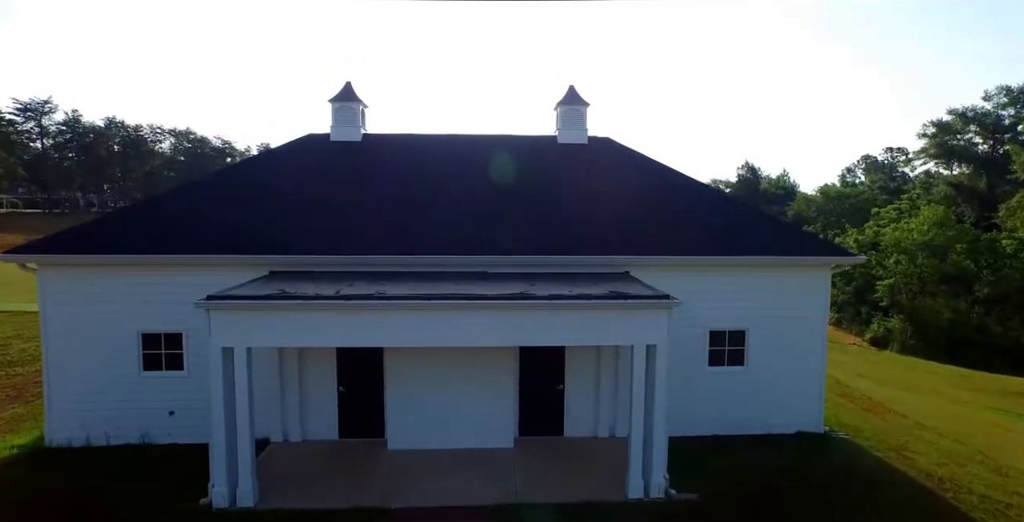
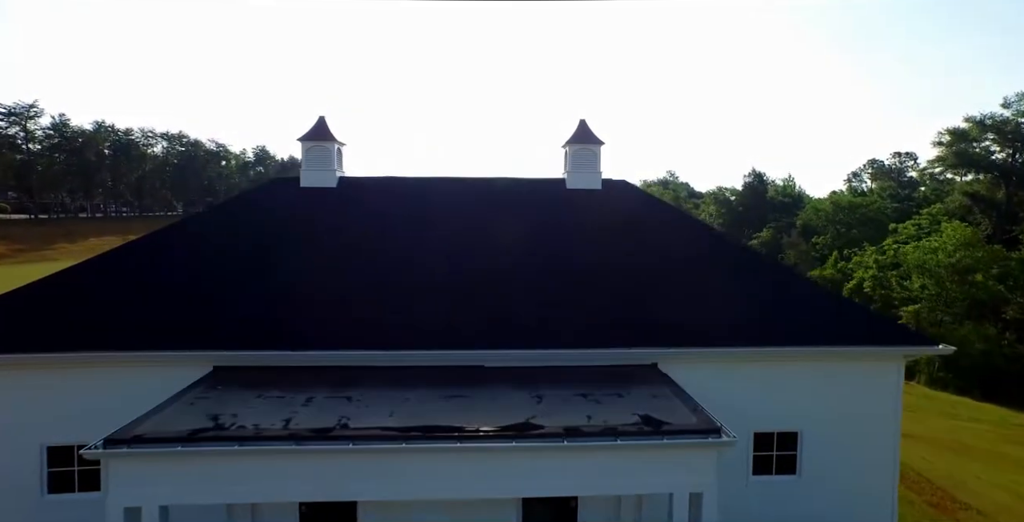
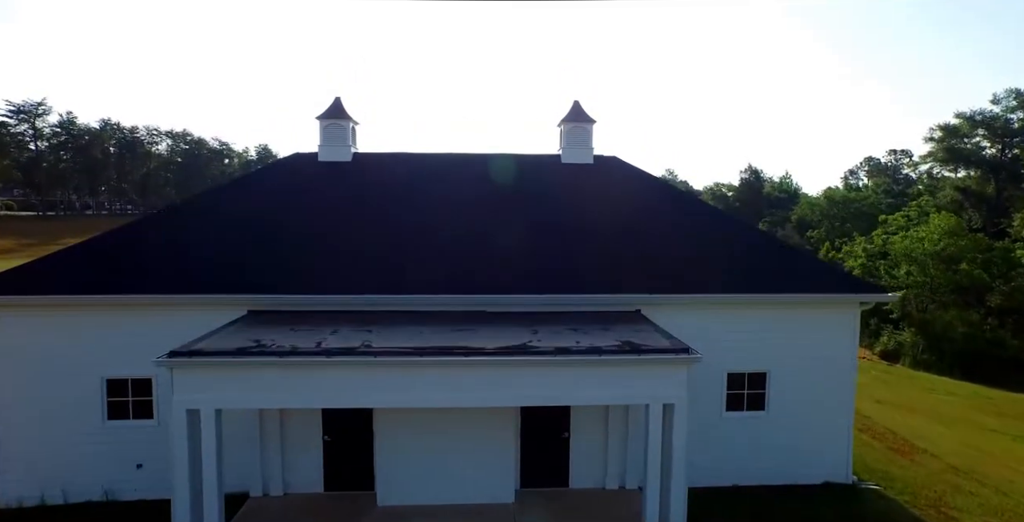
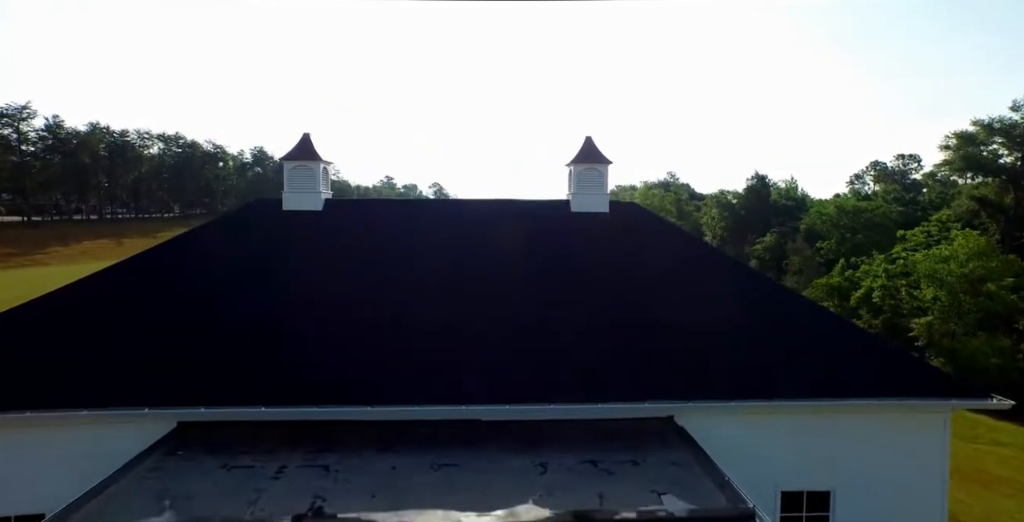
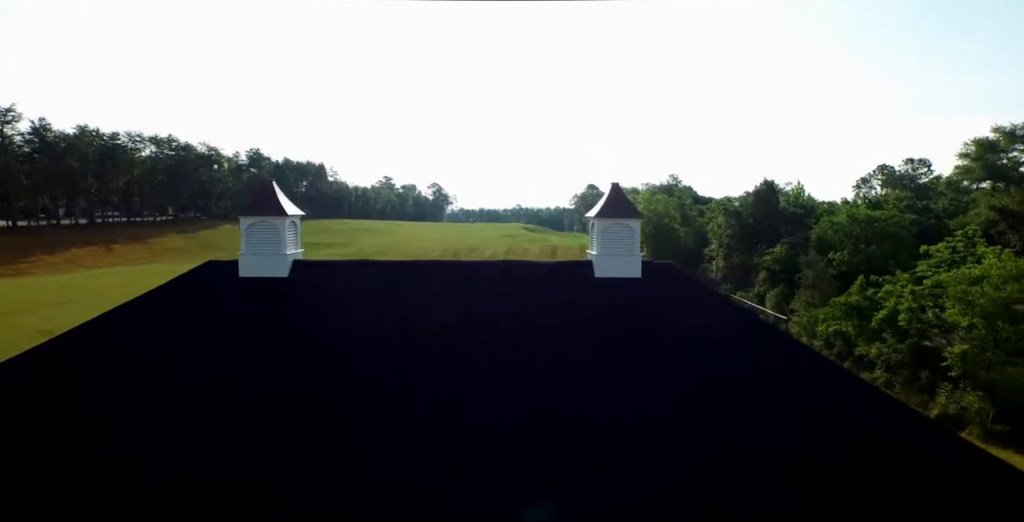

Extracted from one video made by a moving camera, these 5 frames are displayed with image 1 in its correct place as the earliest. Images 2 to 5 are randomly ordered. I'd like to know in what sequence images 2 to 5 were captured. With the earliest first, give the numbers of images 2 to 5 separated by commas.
3, 2, 4, 5
